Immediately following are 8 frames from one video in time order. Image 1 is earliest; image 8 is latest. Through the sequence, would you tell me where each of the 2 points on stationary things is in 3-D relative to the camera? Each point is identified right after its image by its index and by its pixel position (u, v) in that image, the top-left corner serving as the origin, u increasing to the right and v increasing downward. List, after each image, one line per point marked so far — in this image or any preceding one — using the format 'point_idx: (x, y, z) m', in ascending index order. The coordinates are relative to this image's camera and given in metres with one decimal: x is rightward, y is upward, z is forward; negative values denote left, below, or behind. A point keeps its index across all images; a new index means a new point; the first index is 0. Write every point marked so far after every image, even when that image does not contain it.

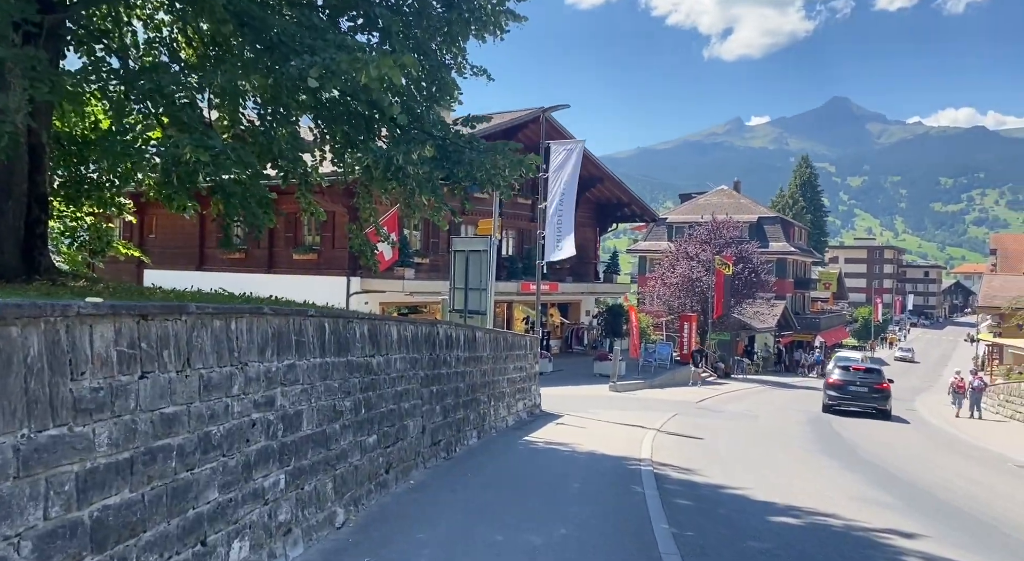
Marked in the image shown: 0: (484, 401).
0: (-0.4, -1.8, +13.5) m
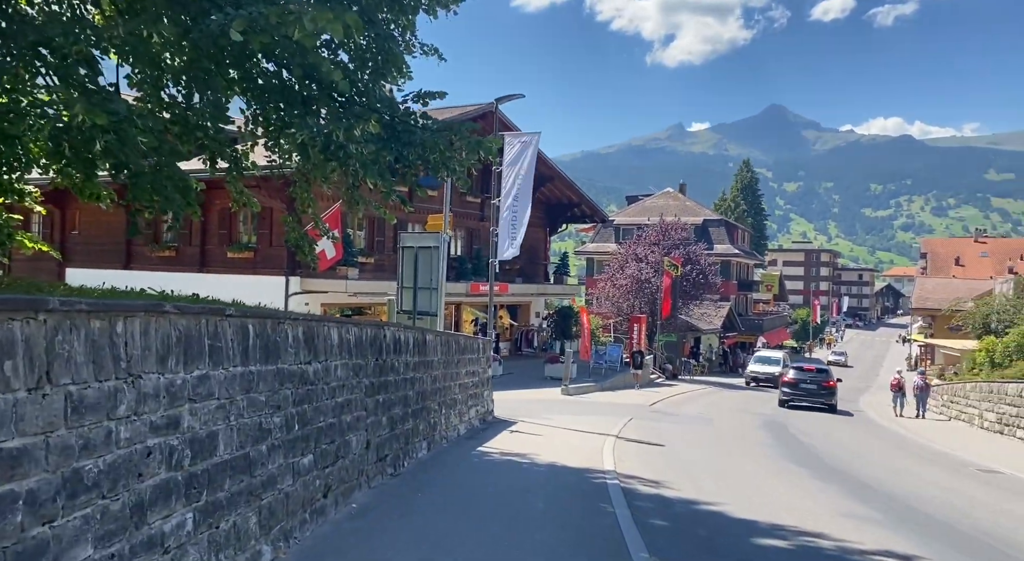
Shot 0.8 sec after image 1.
0: (-1.1, -1.8, +12.5) m
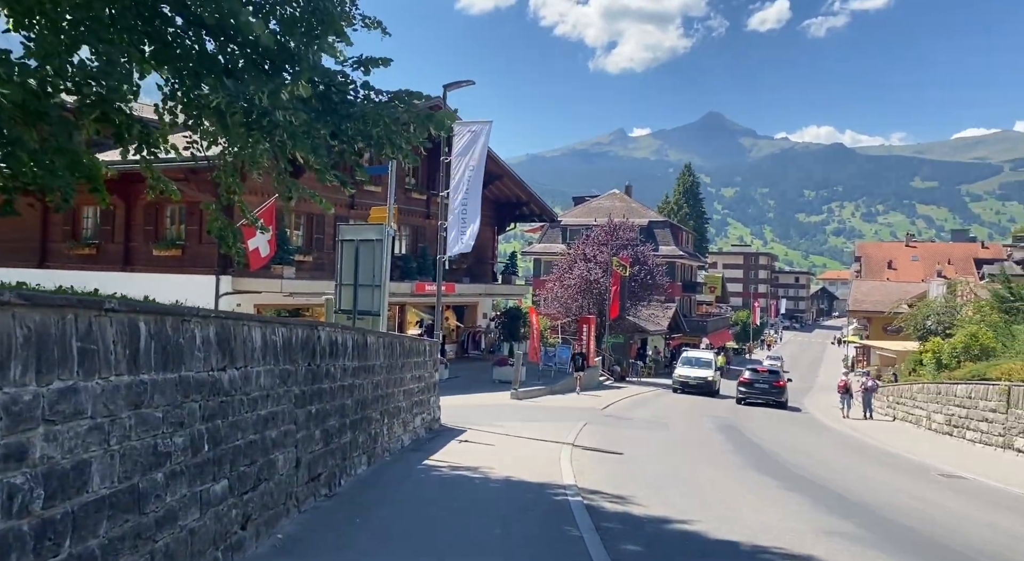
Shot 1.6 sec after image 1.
0: (-1.7, -1.7, +11.4) m
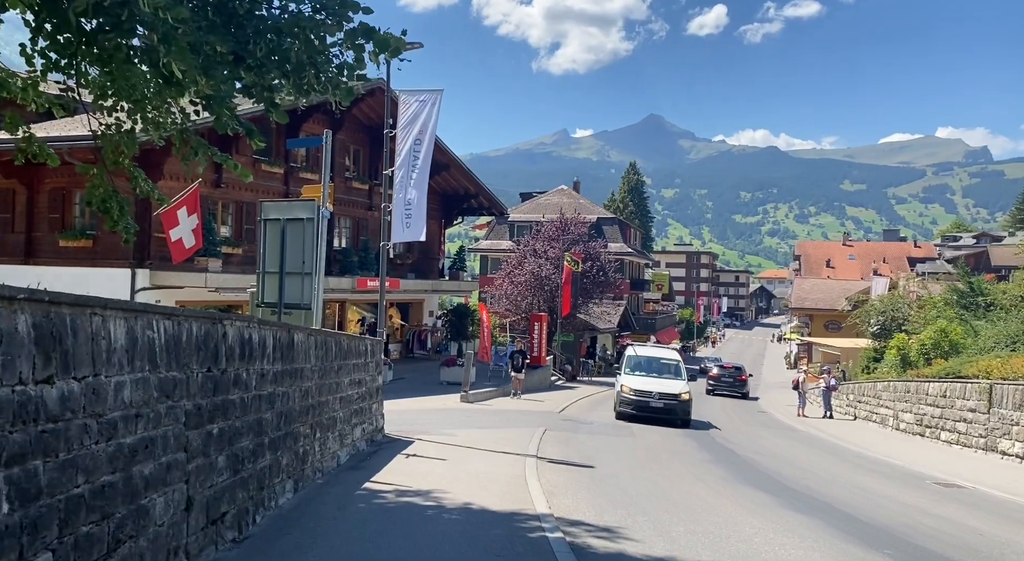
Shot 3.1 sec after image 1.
0: (-2.1, -1.6, +9.4) m
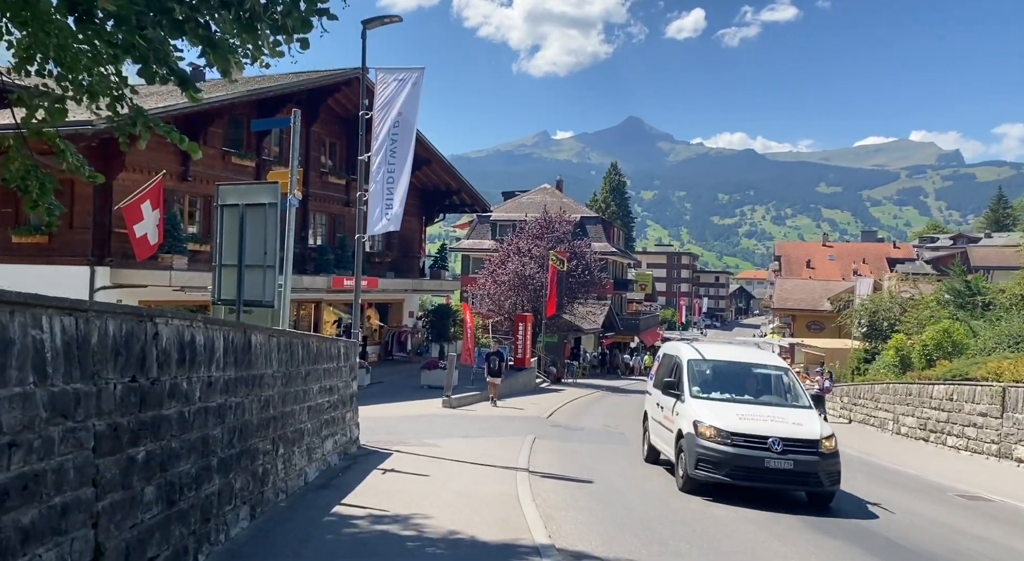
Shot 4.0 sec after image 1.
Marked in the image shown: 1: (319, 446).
0: (-2.2, -1.5, +8.1) m
1: (-2.2, -1.9, +10.4) m
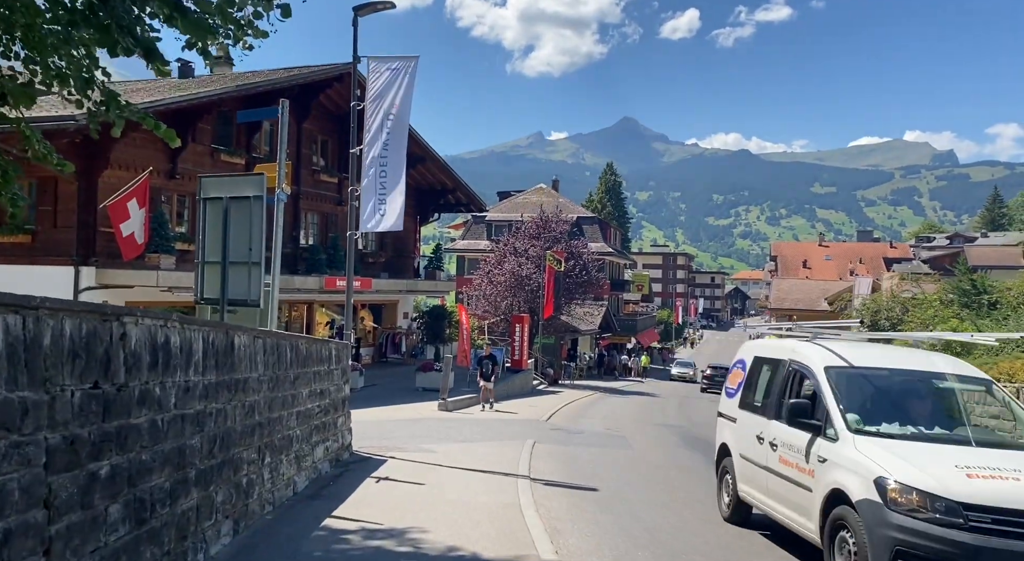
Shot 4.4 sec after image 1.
0: (-2.2, -1.5, +7.6) m
1: (-2.2, -1.9, +9.9) m
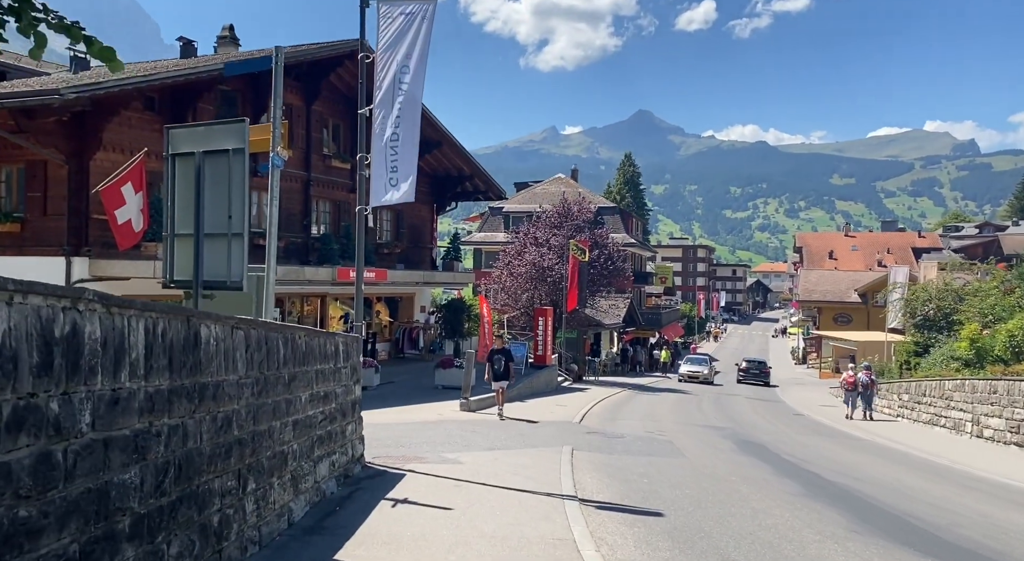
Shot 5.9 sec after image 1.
0: (-1.8, -1.3, +5.7) m
1: (-1.8, -1.7, +8.0) m
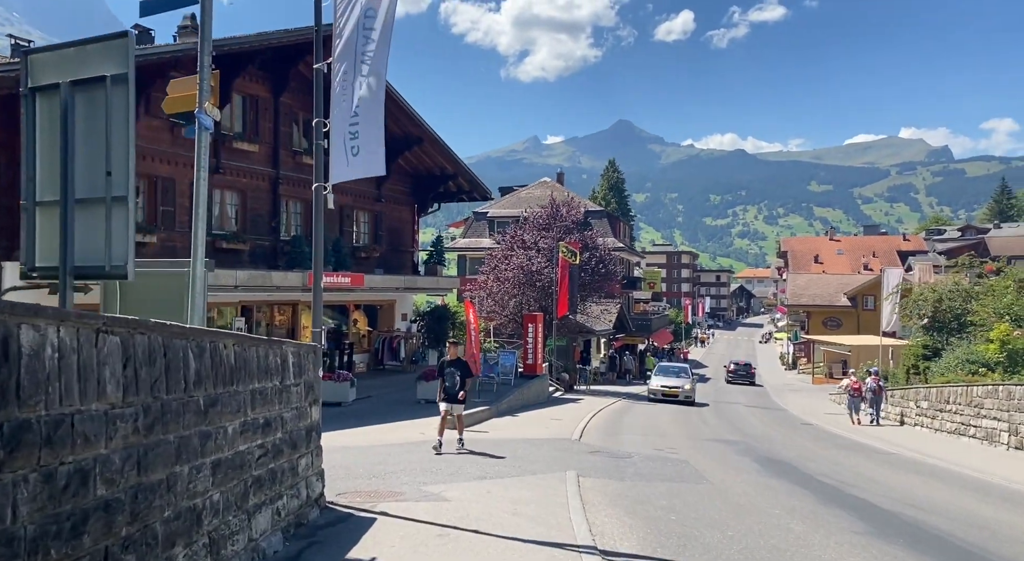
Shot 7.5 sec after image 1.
0: (-1.8, -1.2, +3.6) m
1: (-1.8, -1.6, +5.9) m
